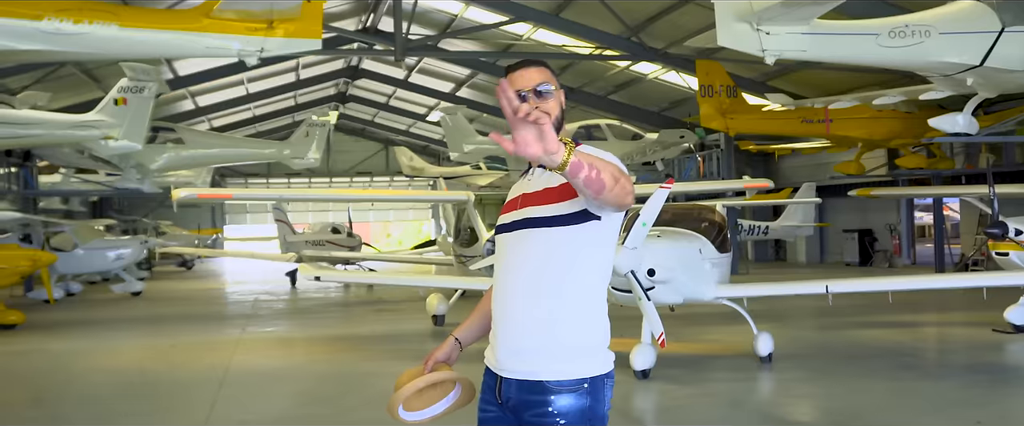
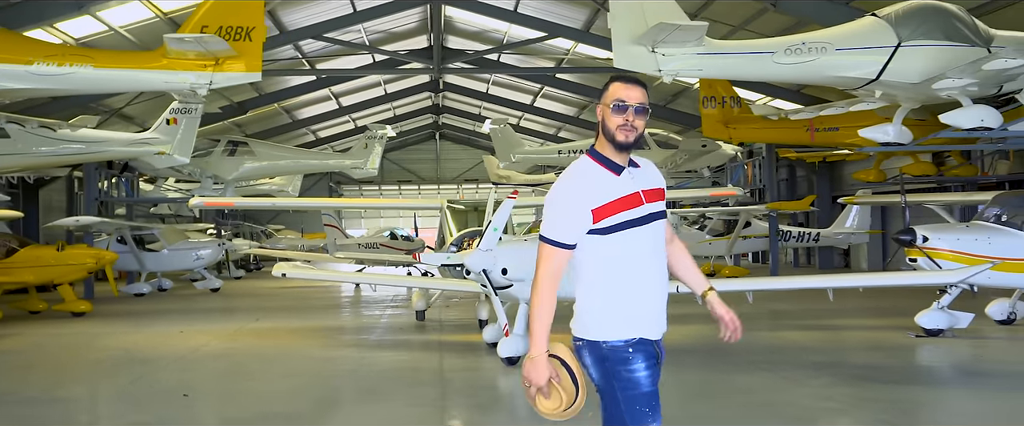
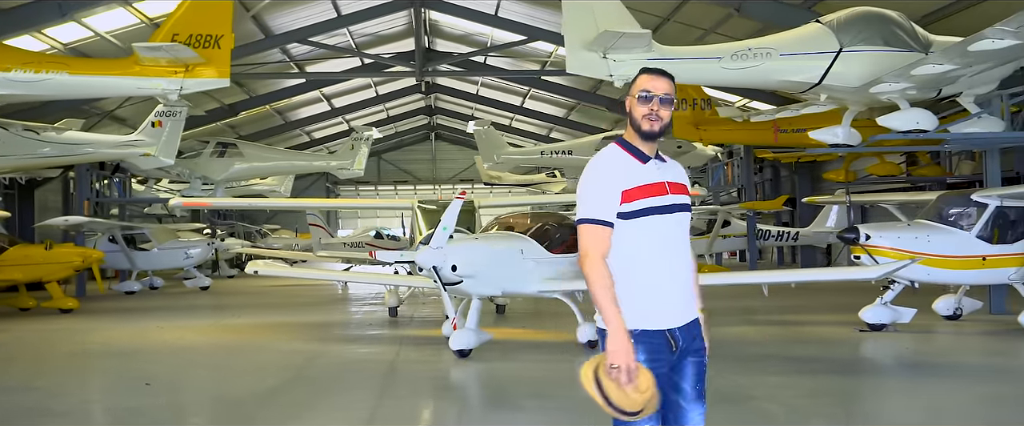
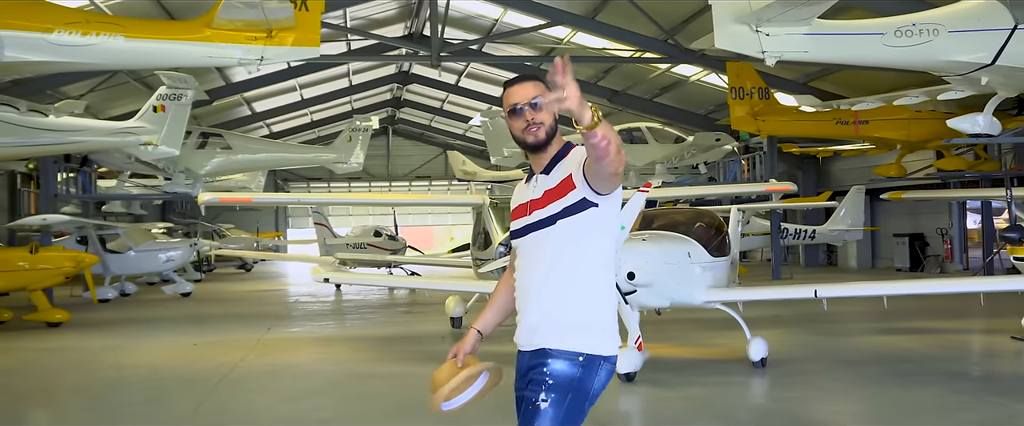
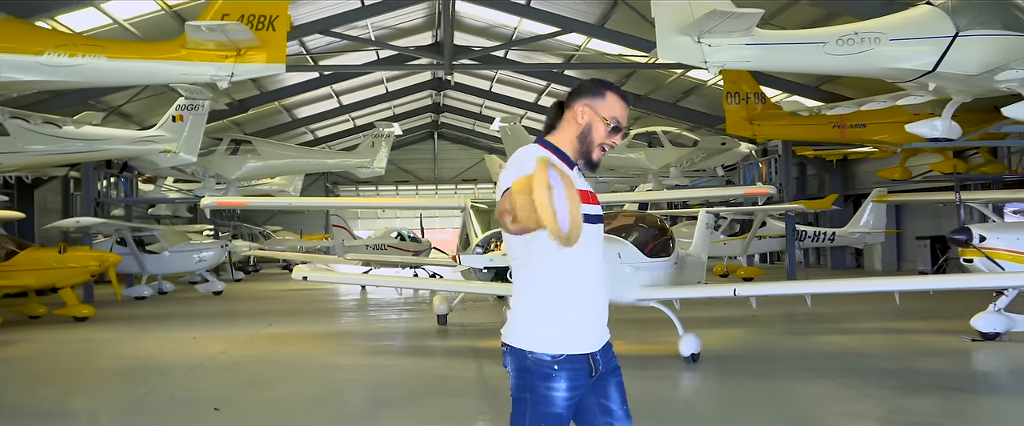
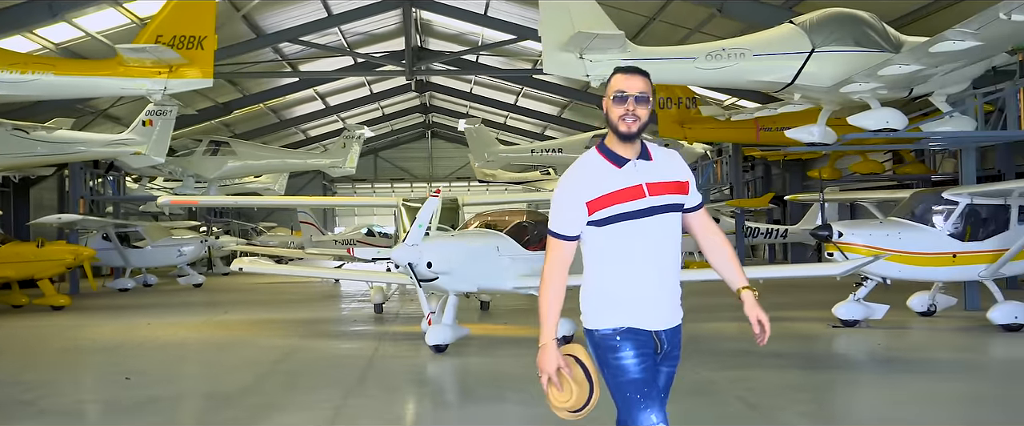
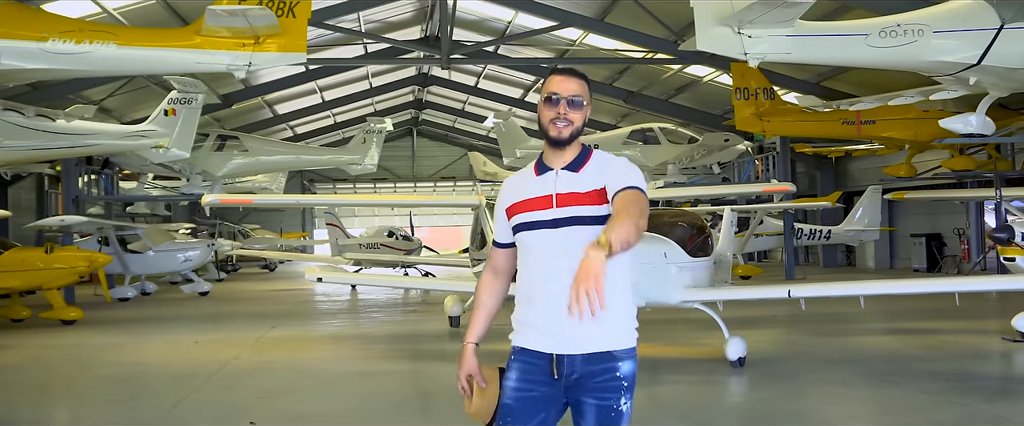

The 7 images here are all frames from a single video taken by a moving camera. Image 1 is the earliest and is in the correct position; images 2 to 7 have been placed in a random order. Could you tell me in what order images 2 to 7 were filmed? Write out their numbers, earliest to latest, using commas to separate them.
4, 7, 5, 2, 3, 6
